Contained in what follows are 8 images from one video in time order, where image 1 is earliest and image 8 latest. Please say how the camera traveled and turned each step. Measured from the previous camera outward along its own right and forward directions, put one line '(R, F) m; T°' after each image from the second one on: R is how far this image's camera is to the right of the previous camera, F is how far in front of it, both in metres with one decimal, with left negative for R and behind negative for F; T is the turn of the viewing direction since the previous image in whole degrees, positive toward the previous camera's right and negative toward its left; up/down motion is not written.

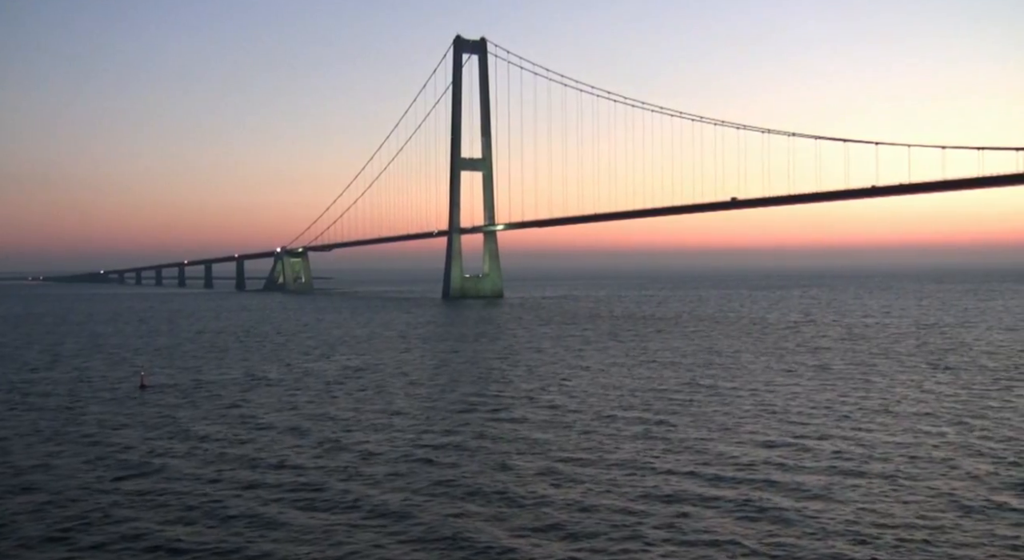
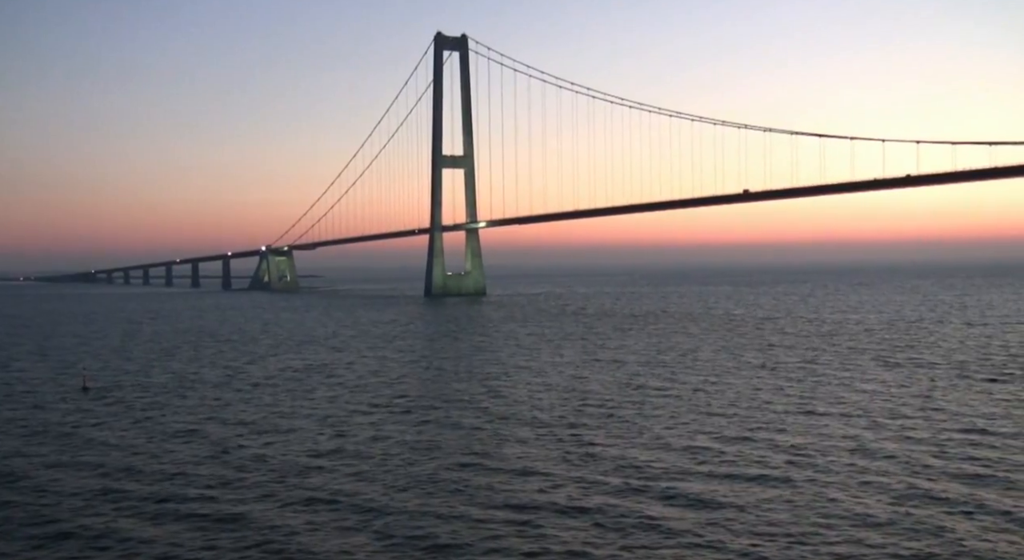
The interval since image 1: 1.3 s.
(+1.7, +0.3) m; 0°
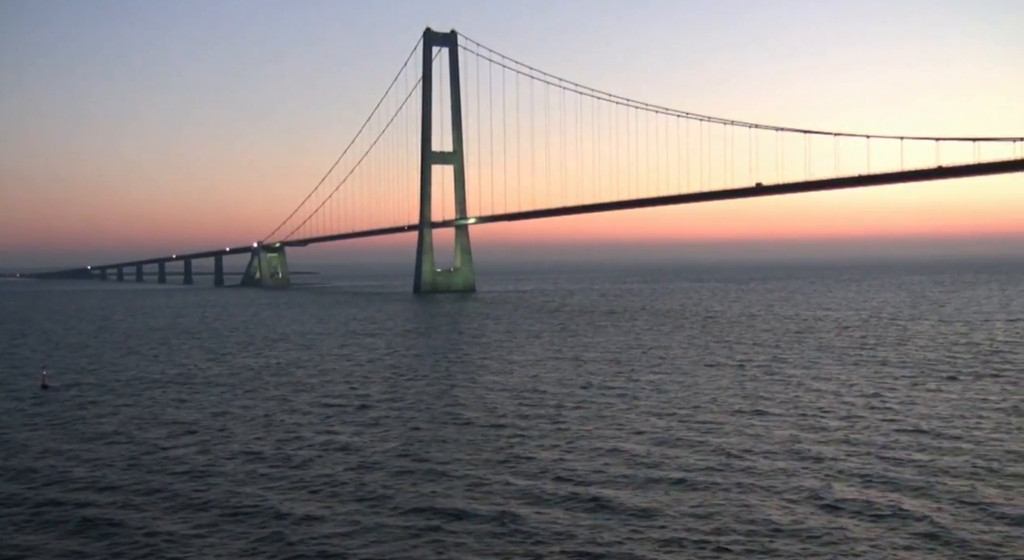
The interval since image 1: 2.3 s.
(+1.1, +0.3) m; 0°
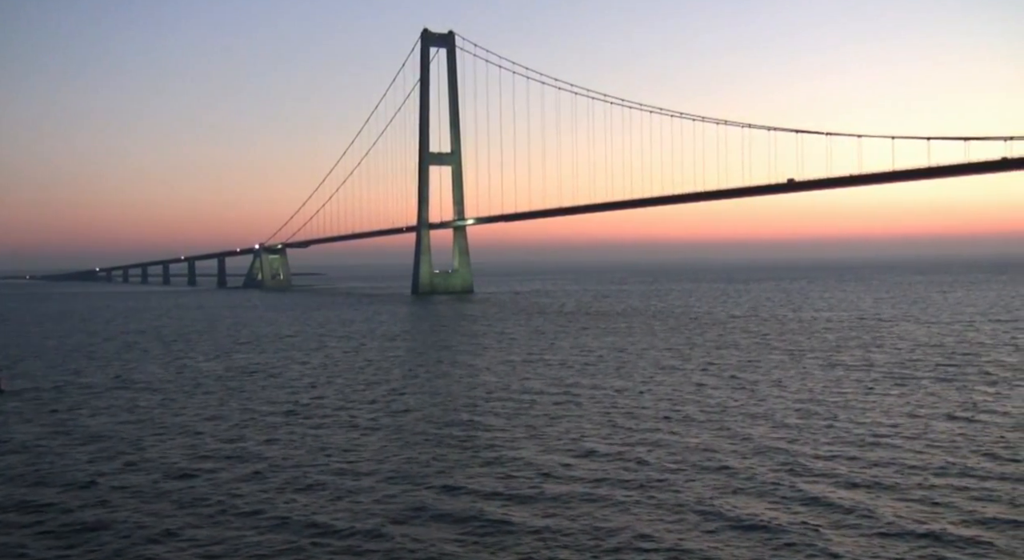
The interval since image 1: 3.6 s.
(+1.1, +0.1) m; -1°
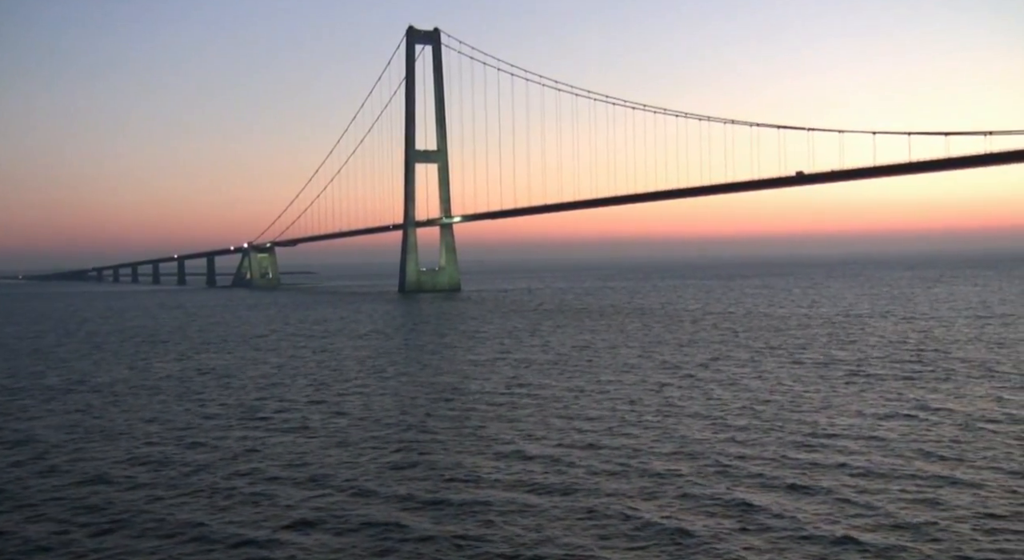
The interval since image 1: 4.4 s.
(+0.9, +0.2) m; 0°
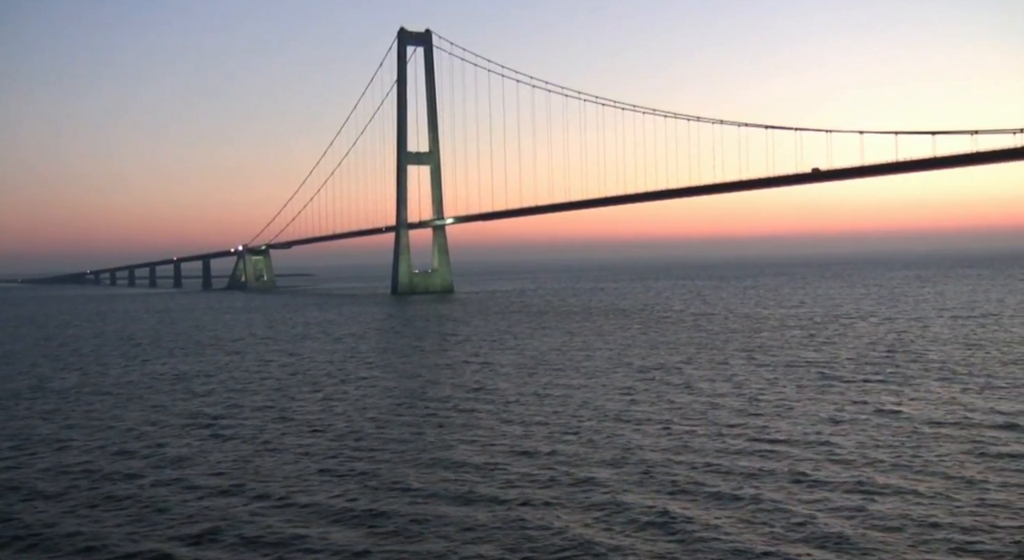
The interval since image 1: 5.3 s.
(+0.9, +0.2) m; 0°
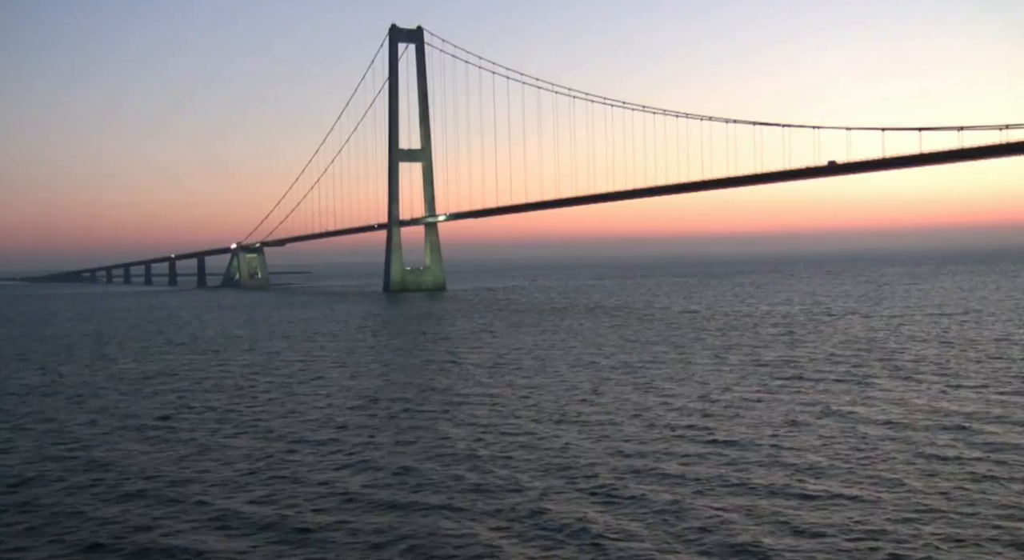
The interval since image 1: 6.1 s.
(+0.9, +0.2) m; 0°
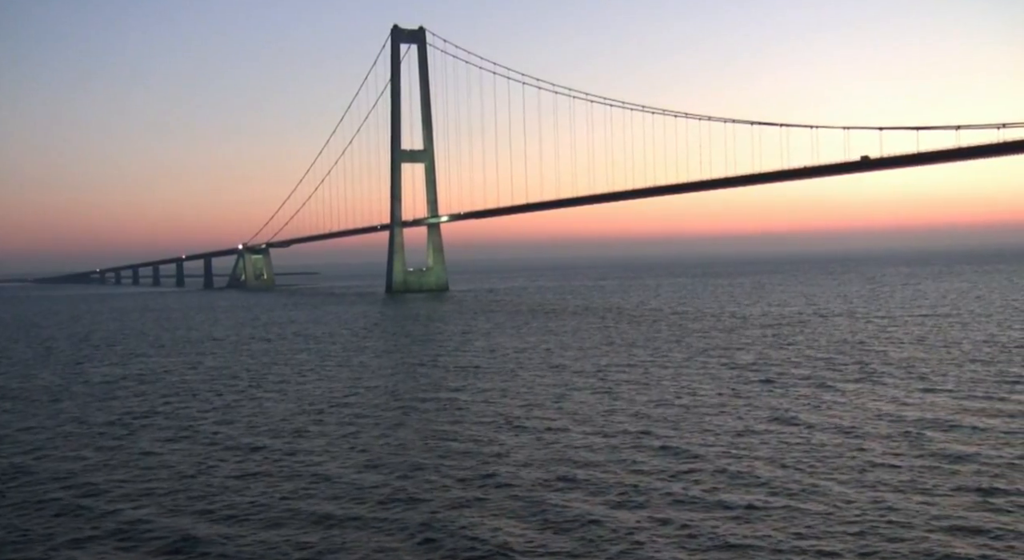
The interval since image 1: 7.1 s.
(+1.0, +0.2) m; -1°
